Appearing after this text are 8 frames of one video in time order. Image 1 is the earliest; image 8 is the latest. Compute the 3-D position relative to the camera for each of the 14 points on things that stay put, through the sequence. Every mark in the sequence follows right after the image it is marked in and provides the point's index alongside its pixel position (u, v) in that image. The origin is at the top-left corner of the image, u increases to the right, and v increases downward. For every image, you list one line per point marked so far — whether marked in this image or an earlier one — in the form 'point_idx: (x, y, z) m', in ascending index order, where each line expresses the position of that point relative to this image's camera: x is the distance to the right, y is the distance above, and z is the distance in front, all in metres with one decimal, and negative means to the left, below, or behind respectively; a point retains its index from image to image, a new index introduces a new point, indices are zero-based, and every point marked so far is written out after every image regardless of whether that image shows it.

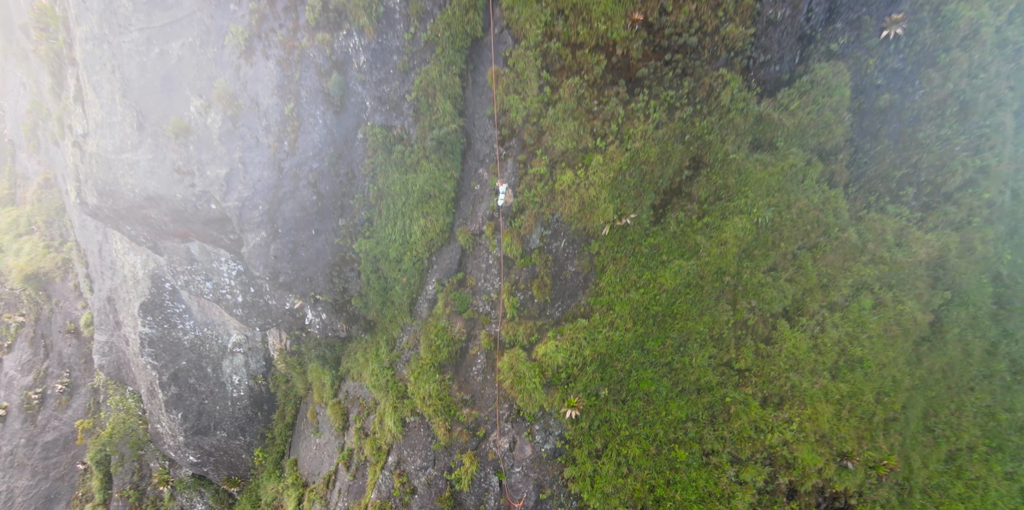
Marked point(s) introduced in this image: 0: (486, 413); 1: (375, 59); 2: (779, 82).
0: (-0.5, -3.2, +9.9) m
1: (-2.7, +3.8, +10.0) m
2: (+5.5, +3.6, +10.1) m
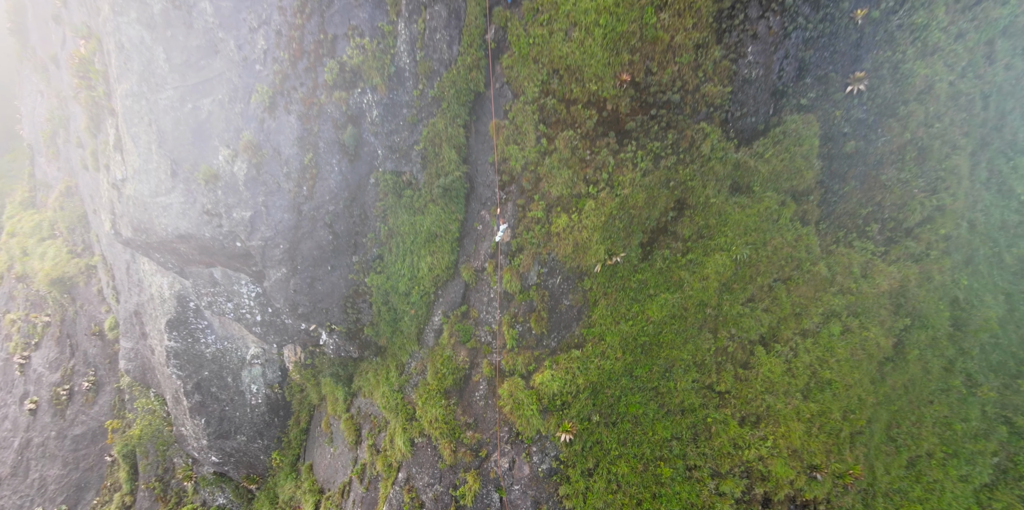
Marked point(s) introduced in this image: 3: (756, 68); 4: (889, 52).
0: (-0.5, -4.0, +10.8) m
1: (-2.7, +3.0, +10.9) m
2: (+5.5, +2.8, +11.1) m
3: (+5.2, +4.0, +10.6) m
4: (+8.3, +4.6, +11.1) m
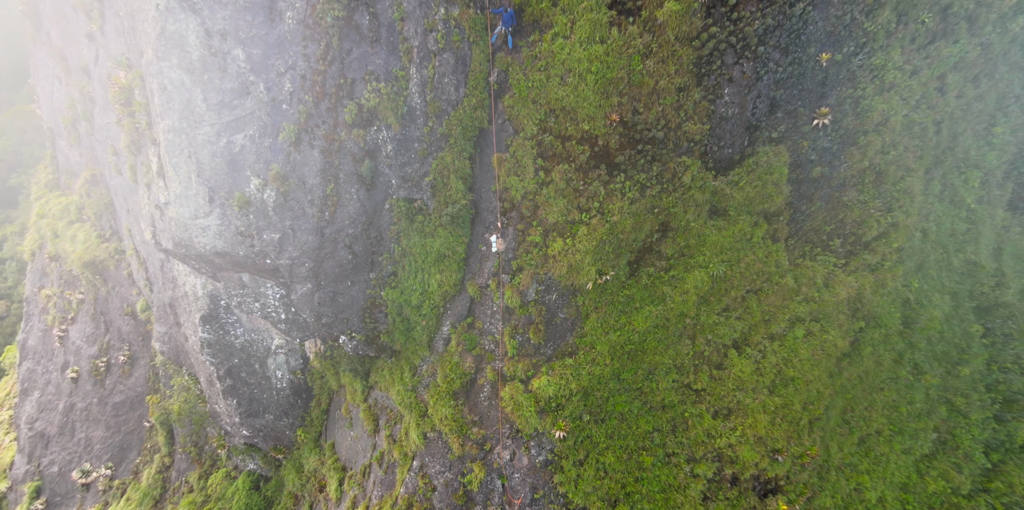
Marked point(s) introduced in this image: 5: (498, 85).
0: (-0.5, -4.4, +12.4) m
1: (-2.7, +2.6, +12.1) m
2: (+5.5, +2.3, +12.5) m
3: (+5.3, +3.6, +11.9) m
4: (+8.3, +4.2, +12.4) m
5: (-0.3, +4.0, +11.9) m
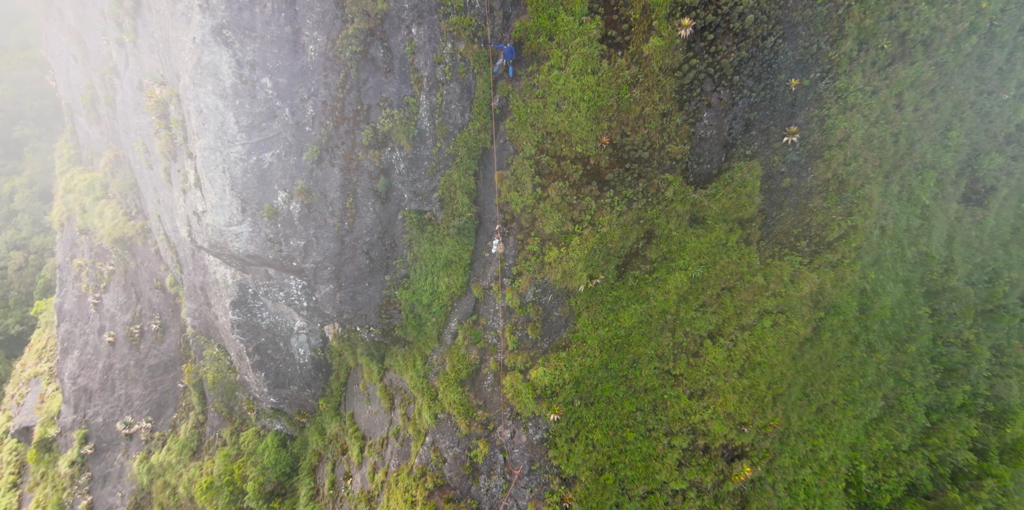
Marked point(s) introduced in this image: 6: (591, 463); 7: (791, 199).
0: (-0.5, -4.6, +14.2) m
1: (-2.7, +2.4, +13.4) m
2: (+5.5, +2.2, +13.9) m
3: (+5.3, +3.4, +13.3) m
4: (+8.3, +4.1, +13.7) m
5: (-0.3, +3.8, +13.2) m
6: (+2.3, -5.9, +14.0) m
7: (+8.1, +1.7, +14.3) m
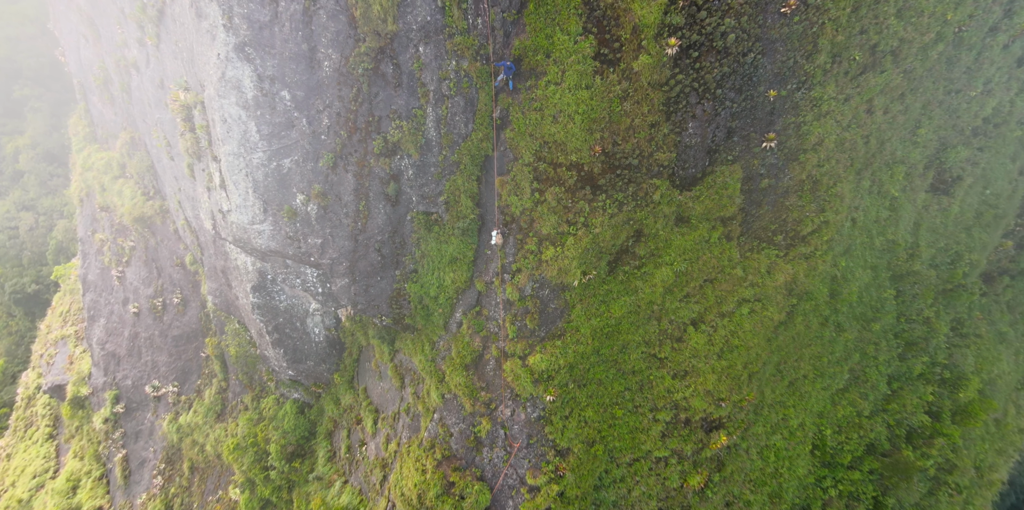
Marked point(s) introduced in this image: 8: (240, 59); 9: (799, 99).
0: (-0.5, -4.4, +15.8) m
1: (-2.7, +2.4, +14.5) m
2: (+5.5, +2.3, +15.1) m
3: (+5.2, +3.4, +14.4) m
4: (+8.3, +4.1, +14.8) m
5: (-0.3, +3.8, +14.2) m
6: (+2.3, -5.8, +15.8) m
7: (+8.0, +1.8, +15.6) m
8: (-7.1, +5.1, +13.0) m
9: (+8.4, +4.6, +14.6) m
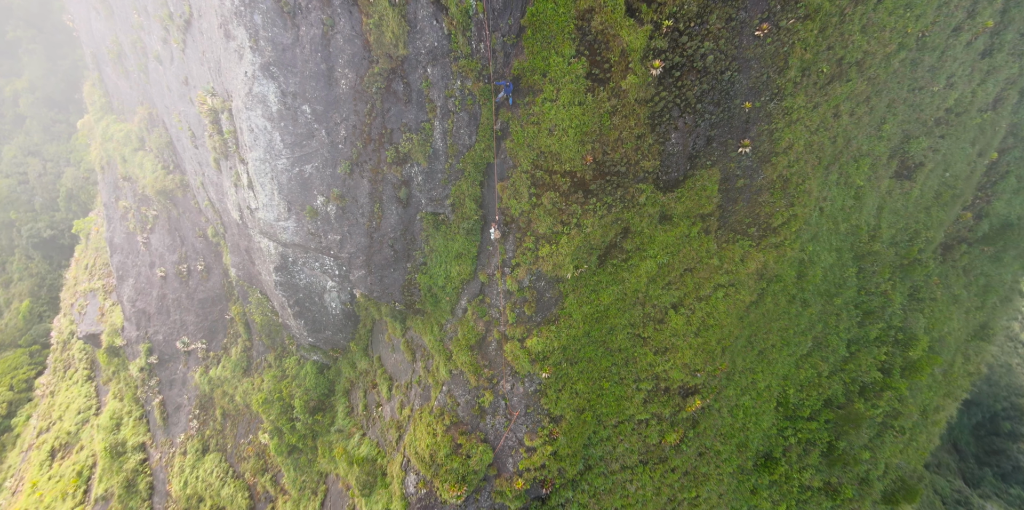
0: (-0.5, -4.2, +18.0) m
1: (-2.7, +2.5, +15.9) m
2: (+5.5, +2.4, +16.4) m
3: (+5.2, +3.4, +15.6) m
4: (+8.3, +4.2, +15.9) m
5: (-0.3, +3.8, +15.4) m
6: (+2.2, -5.5, +18.0) m
7: (+8.0, +1.9, +16.9) m
8: (-7.1, +5.0, +14.2) m
9: (+8.4, +4.6, +15.7) m
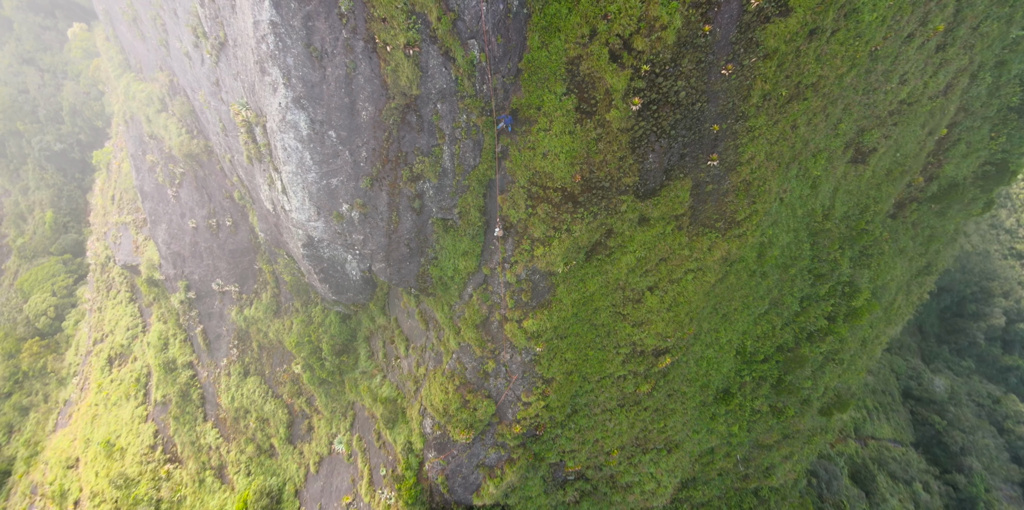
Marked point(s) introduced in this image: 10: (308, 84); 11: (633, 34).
0: (-0.6, -3.8, +21.3) m
1: (-2.7, +2.4, +18.2) m
2: (+5.5, +2.3, +18.5) m
3: (+5.2, +3.2, +17.5) m
4: (+8.3, +3.9, +17.6) m
5: (-0.4, +3.6, +17.4) m
6: (+2.2, -5.2, +21.5) m
7: (+8.0, +1.9, +19.0) m
8: (-7.2, +4.6, +16.1) m
9: (+8.3, +4.3, +17.3) m
10: (-6.7, +5.4, +15.8) m
11: (+3.8, +6.8, +15.6) m
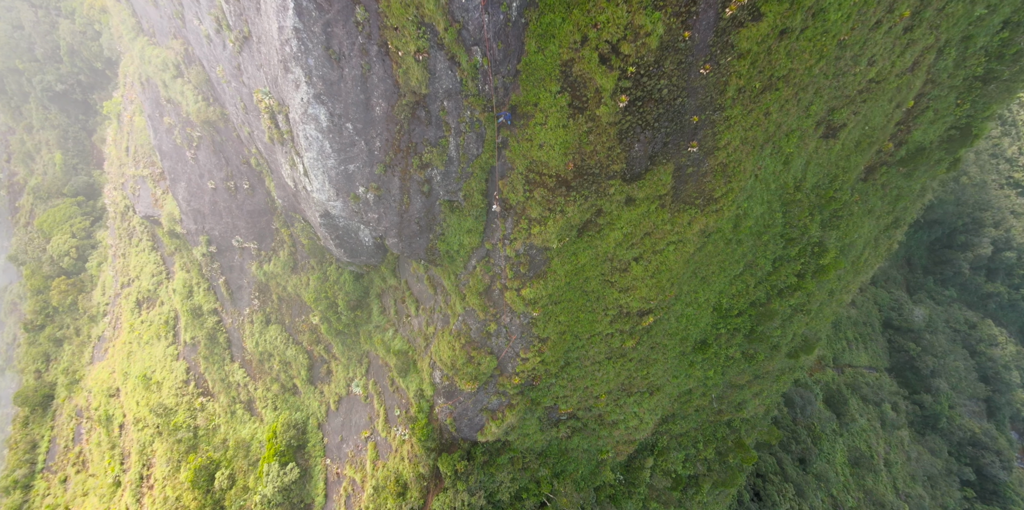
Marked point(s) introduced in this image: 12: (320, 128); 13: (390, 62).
0: (-0.6, -2.6, +23.8) m
1: (-2.8, +3.3, +20.0) m
2: (+5.4, +3.1, +20.3) m
3: (+5.2, +3.9, +19.2) m
4: (+8.3, +4.6, +19.2) m
5: (-0.4, +4.3, +19.1) m
6: (+2.2, -3.9, +24.2) m
7: (+8.0, +2.8, +20.8) m
8: (-7.2, +5.3, +17.8) m
9: (+8.3, +5.0, +18.8) m
10: (-6.7, +6.0, +17.4) m
11: (+3.7, +7.3, +16.9) m
12: (-7.4, +4.5, +18.5) m
13: (-4.4, +7.0, +17.6) m
